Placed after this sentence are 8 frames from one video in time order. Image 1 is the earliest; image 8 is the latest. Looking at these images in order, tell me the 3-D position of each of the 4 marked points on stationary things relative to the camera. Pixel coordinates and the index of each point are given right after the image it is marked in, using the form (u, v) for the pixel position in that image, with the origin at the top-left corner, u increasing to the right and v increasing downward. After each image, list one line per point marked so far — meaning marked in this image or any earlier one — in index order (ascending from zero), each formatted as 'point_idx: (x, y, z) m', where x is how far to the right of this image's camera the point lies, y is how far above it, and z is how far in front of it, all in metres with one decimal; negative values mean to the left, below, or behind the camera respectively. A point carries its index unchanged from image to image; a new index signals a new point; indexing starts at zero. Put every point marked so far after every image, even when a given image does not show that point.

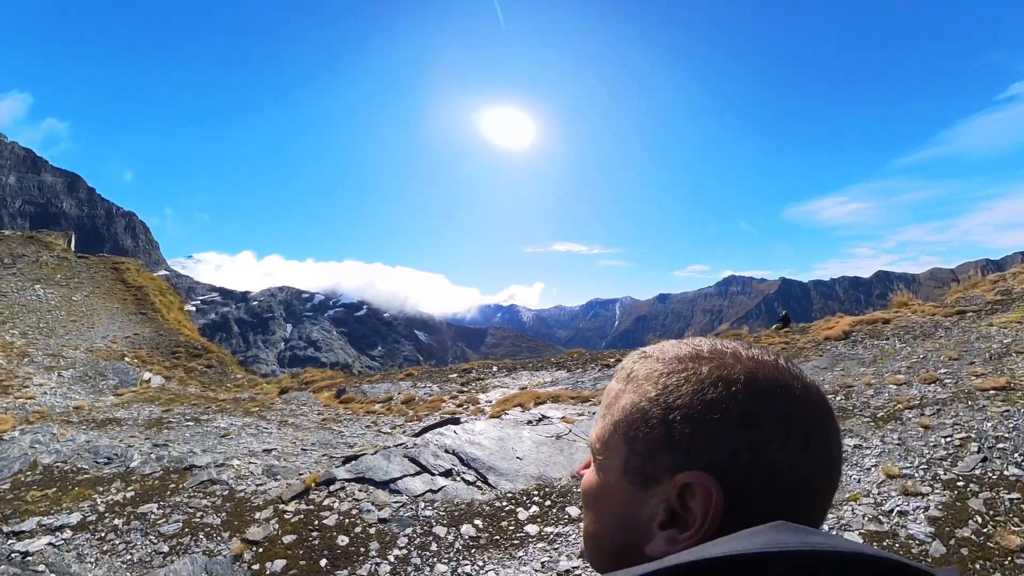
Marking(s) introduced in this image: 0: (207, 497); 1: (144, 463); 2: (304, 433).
0: (-7.2, -4.8, +11.5) m
1: (-10.4, -4.9, +13.9) m
2: (-7.0, -5.3, +17.9) m
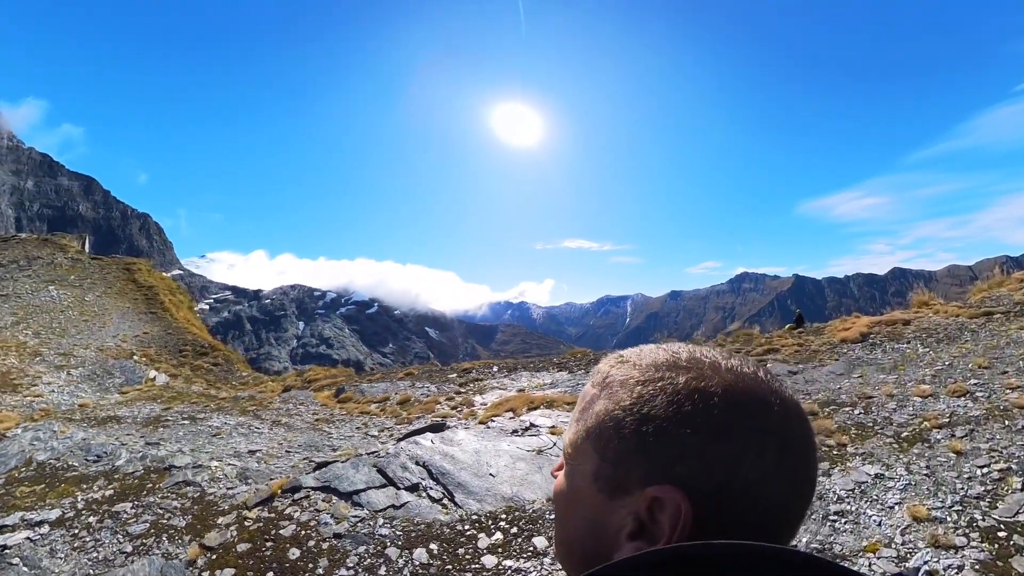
0: (-8.0, -5.0, +11.9) m
1: (-11.2, -5.0, +14.4) m
2: (-7.6, -5.3, +18.2) m
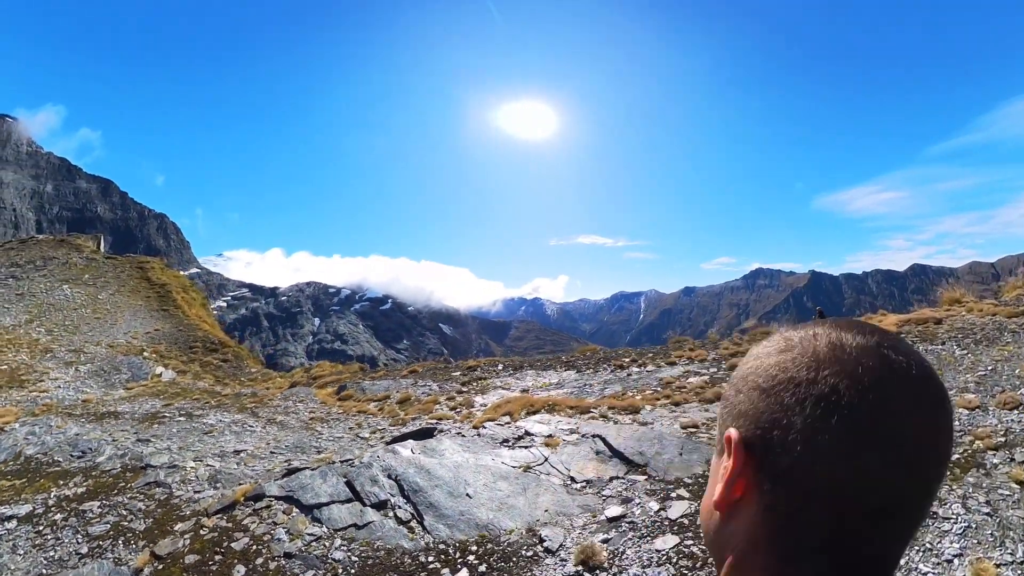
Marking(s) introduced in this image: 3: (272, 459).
0: (-9.1, -5.1, +12.2) m
1: (-12.1, -5.1, +14.9) m
2: (-8.3, -5.3, +18.5) m
3: (-7.2, -5.1, +15.1) m
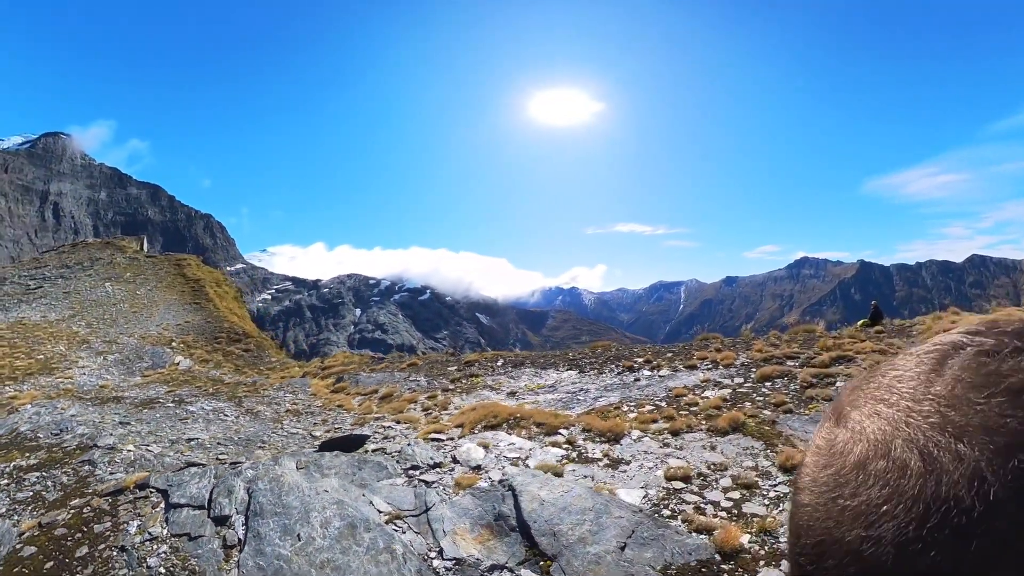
0: (-12.2, -5.3, +13.7) m
1: (-14.8, -5.2, +16.8) m
2: (-10.5, -5.4, +19.8) m
3: (-9.9, -5.3, +16.2) m
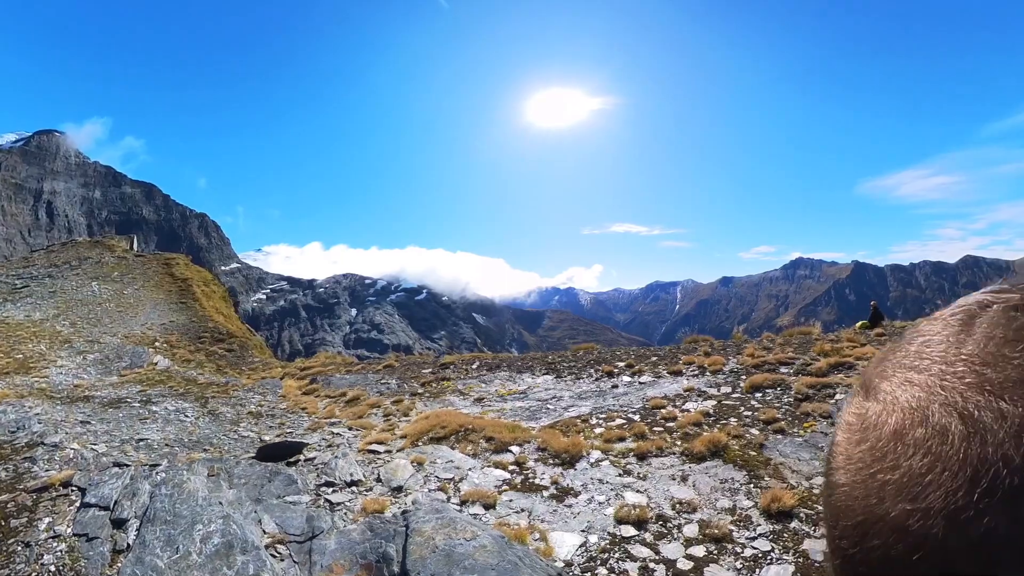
0: (-14.1, -5.3, +13.8) m
1: (-16.6, -5.2, +17.0) m
2: (-12.3, -5.4, +19.9) m
3: (-11.8, -5.3, +16.3) m
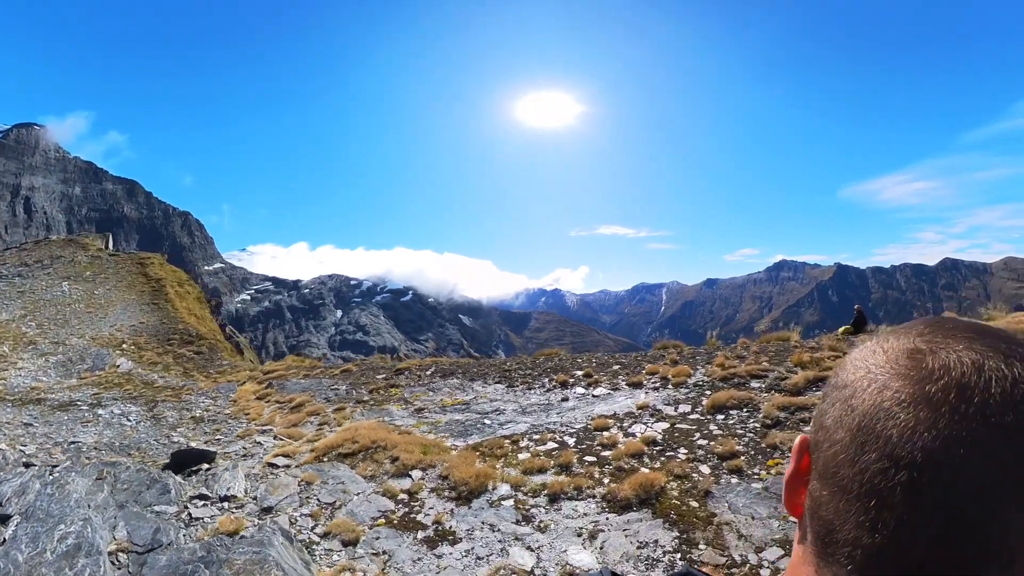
0: (-16.5, -5.5, +13.8) m
1: (-19.0, -5.4, +17.0) m
2: (-14.6, -5.6, +19.9) m
3: (-14.2, -5.4, +16.3) m
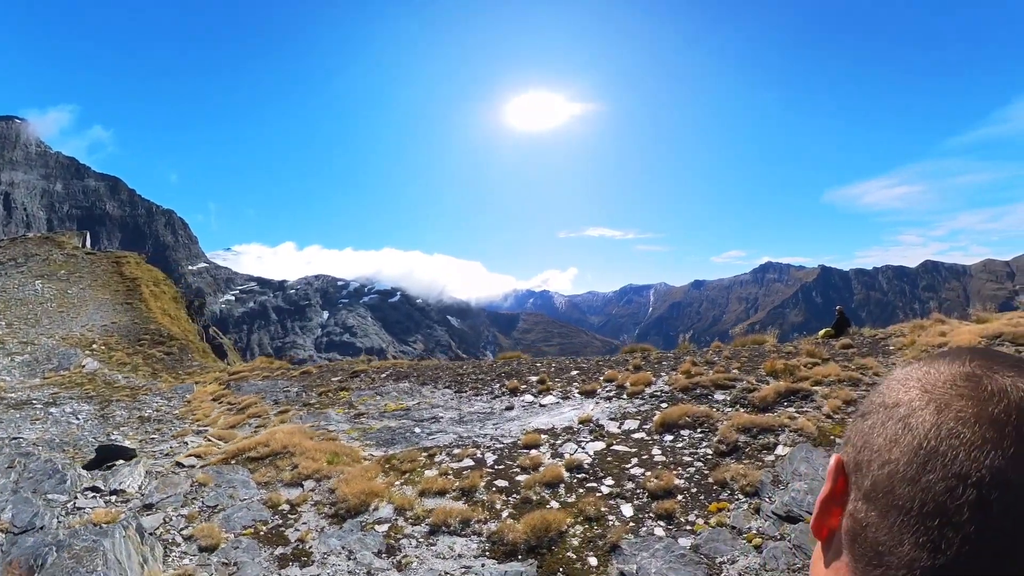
0: (-18.5, -5.4, +13.6) m
1: (-21.0, -5.3, +16.8) m
2: (-16.6, -5.5, +19.6) m
3: (-16.2, -5.4, +16.0) m
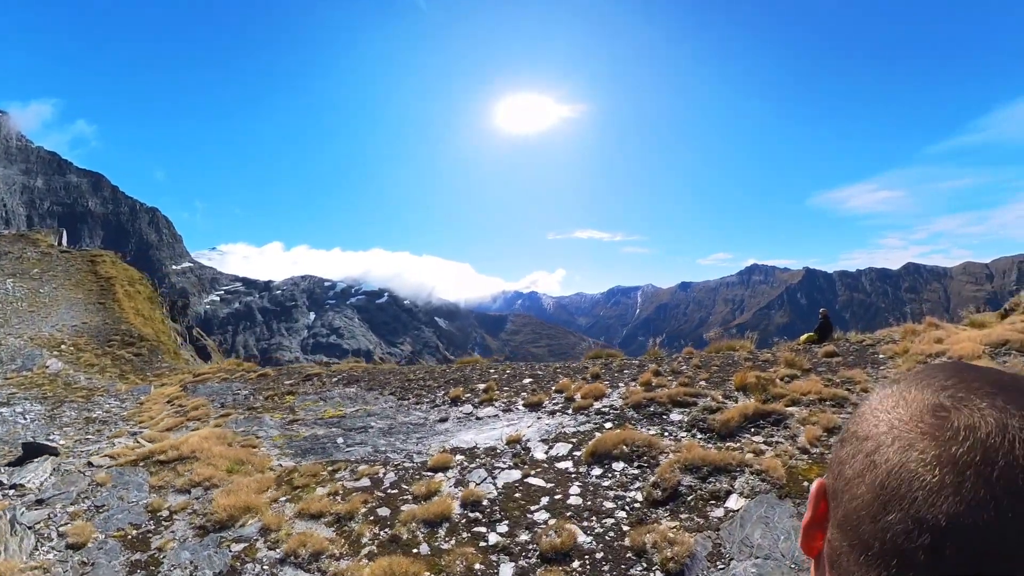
0: (-20.5, -5.4, +13.2) m
1: (-22.9, -5.3, +16.5) m
2: (-18.4, -5.5, +19.3) m
3: (-18.0, -5.4, +15.7) m
